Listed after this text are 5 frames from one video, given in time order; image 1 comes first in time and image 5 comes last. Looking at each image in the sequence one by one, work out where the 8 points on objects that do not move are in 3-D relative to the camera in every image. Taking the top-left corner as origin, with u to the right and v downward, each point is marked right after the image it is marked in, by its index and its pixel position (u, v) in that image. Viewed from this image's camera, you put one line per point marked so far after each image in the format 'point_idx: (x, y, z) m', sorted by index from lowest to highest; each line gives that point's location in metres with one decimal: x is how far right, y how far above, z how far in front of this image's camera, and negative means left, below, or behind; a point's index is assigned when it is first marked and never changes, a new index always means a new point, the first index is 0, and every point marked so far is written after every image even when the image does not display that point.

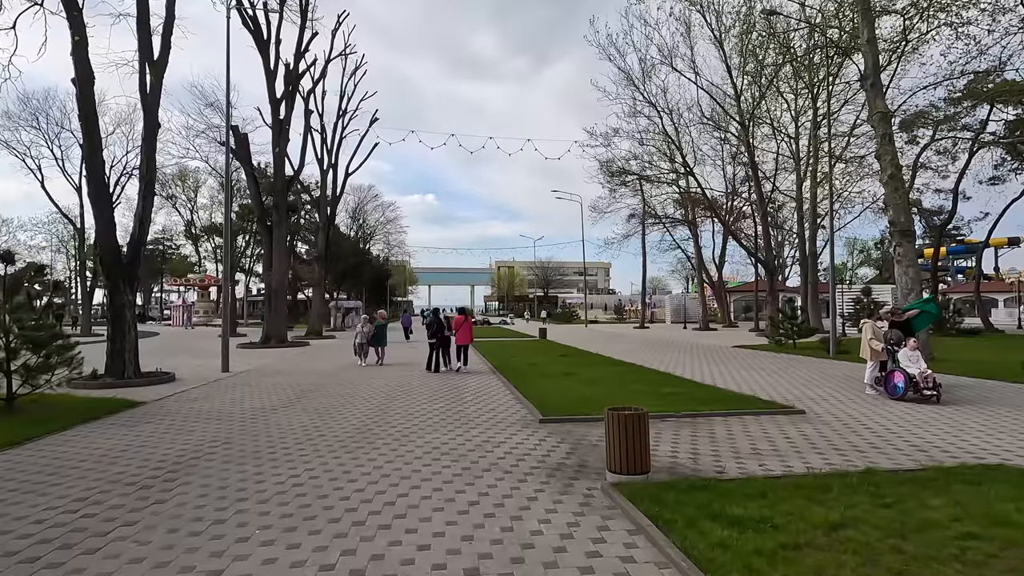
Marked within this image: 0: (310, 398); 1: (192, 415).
0: (-4.6, -2.5, +12.1) m
1: (-6.0, -2.4, +10.1) m
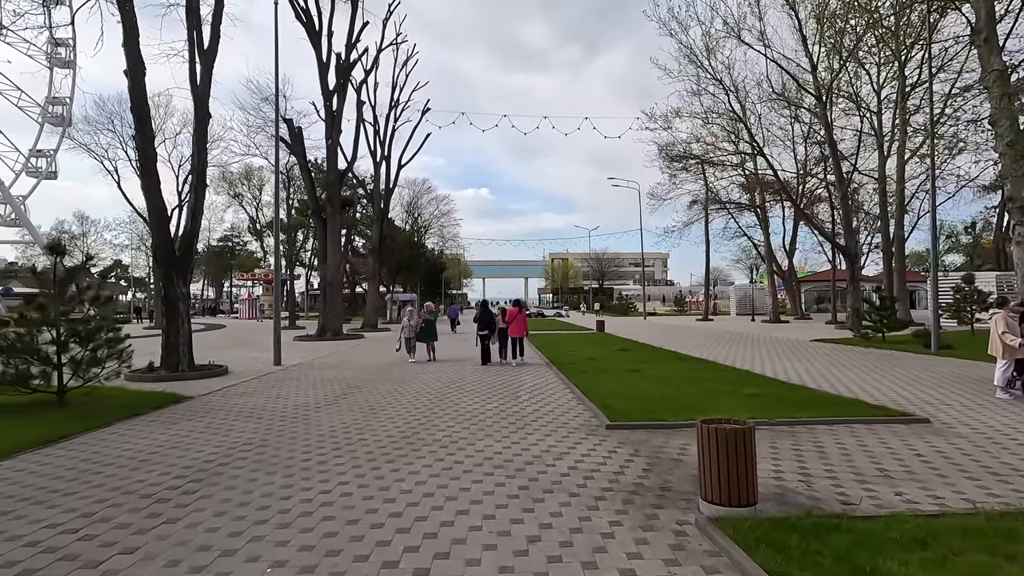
0: (-3.3, -2.3, +11.5) m
1: (-5.0, -2.2, +9.6) m
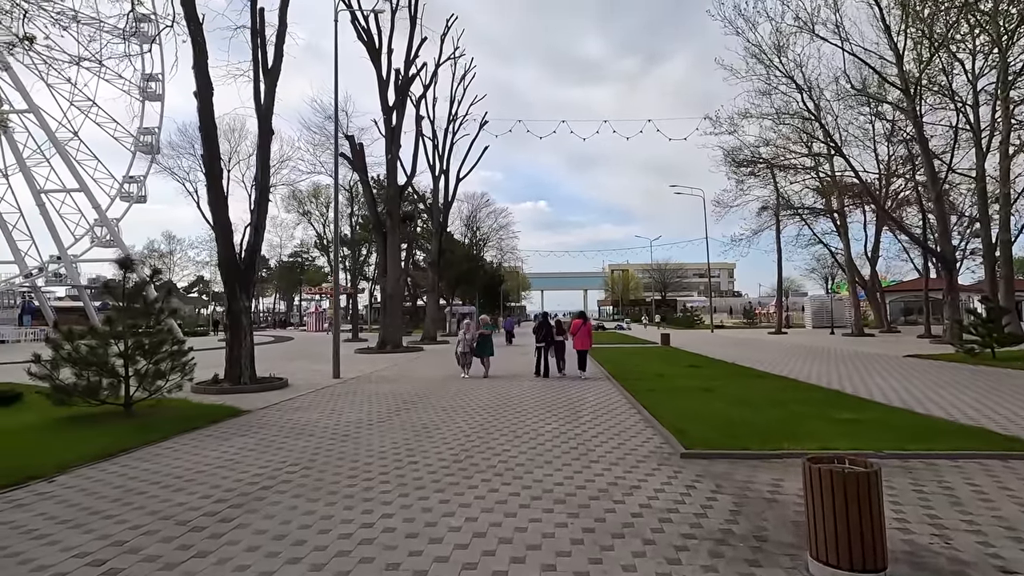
0: (-2.1, -2.6, +11.1) m
1: (-3.9, -2.5, +9.4) m
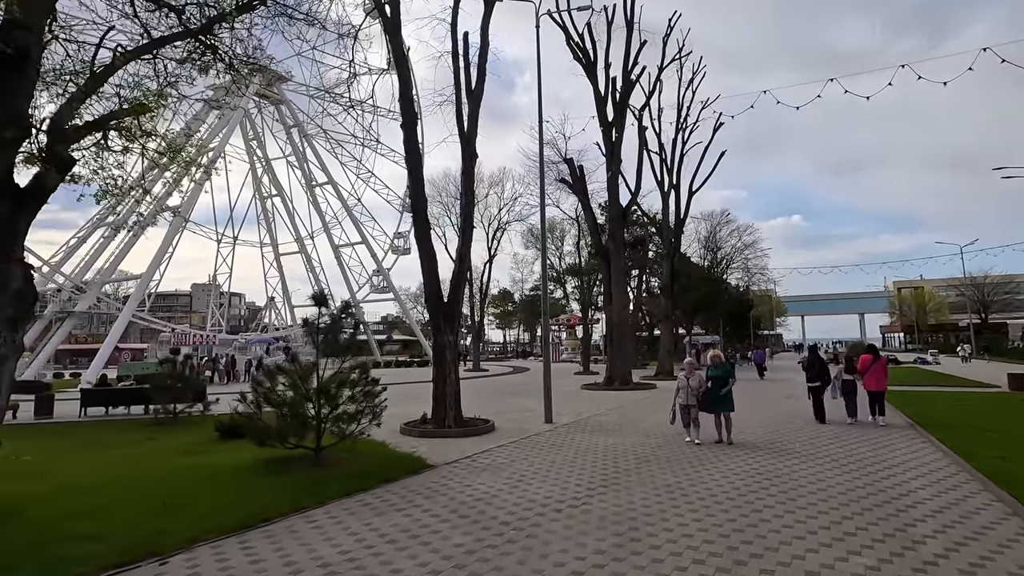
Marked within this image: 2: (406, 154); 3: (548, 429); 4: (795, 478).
0: (+1.7, -3.0, +8.0) m
1: (-0.7, -2.9, +7.3) m
2: (-2.8, +3.5, +14.3) m
3: (+0.9, -3.5, +13.4) m
4: (+4.5, -3.1, +8.6) m
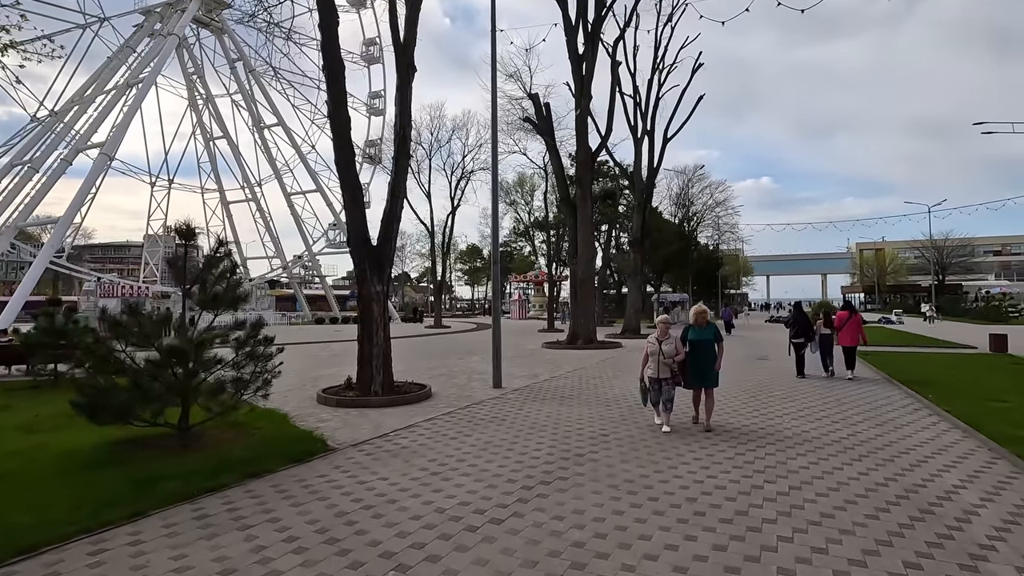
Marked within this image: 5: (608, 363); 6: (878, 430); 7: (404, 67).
0: (+0.7, -2.2, +6.1) m
1: (-1.7, -2.2, +5.2) m
2: (-4.1, +4.8, +11.6) m
3: (-0.4, -2.3, +11.5) m
4: (+3.5, -2.3, +6.8) m
5: (+3.1, -2.4, +17.5) m
6: (+5.5, -2.3, +8.1) m
7: (-2.5, +5.1, +12.3) m
